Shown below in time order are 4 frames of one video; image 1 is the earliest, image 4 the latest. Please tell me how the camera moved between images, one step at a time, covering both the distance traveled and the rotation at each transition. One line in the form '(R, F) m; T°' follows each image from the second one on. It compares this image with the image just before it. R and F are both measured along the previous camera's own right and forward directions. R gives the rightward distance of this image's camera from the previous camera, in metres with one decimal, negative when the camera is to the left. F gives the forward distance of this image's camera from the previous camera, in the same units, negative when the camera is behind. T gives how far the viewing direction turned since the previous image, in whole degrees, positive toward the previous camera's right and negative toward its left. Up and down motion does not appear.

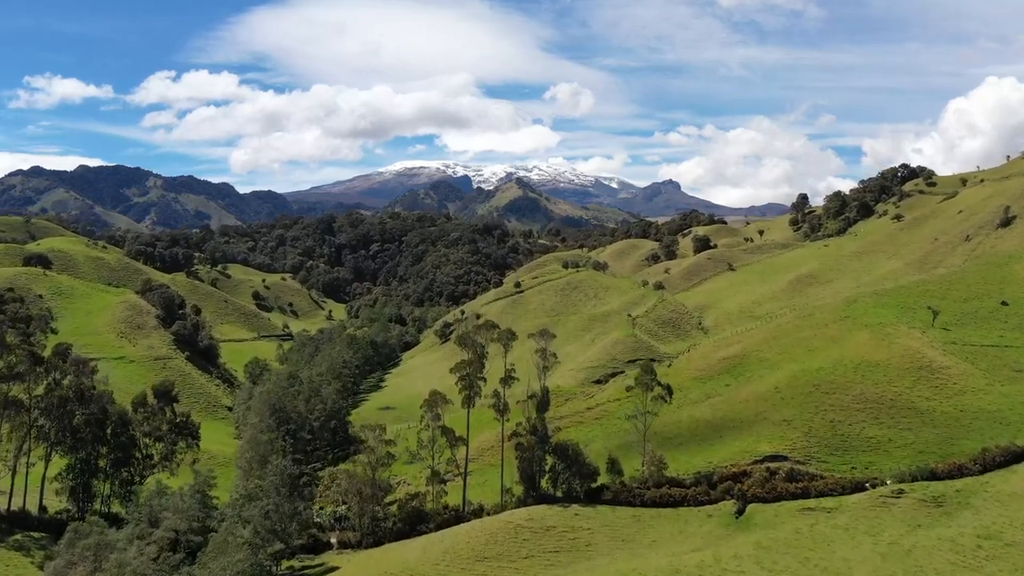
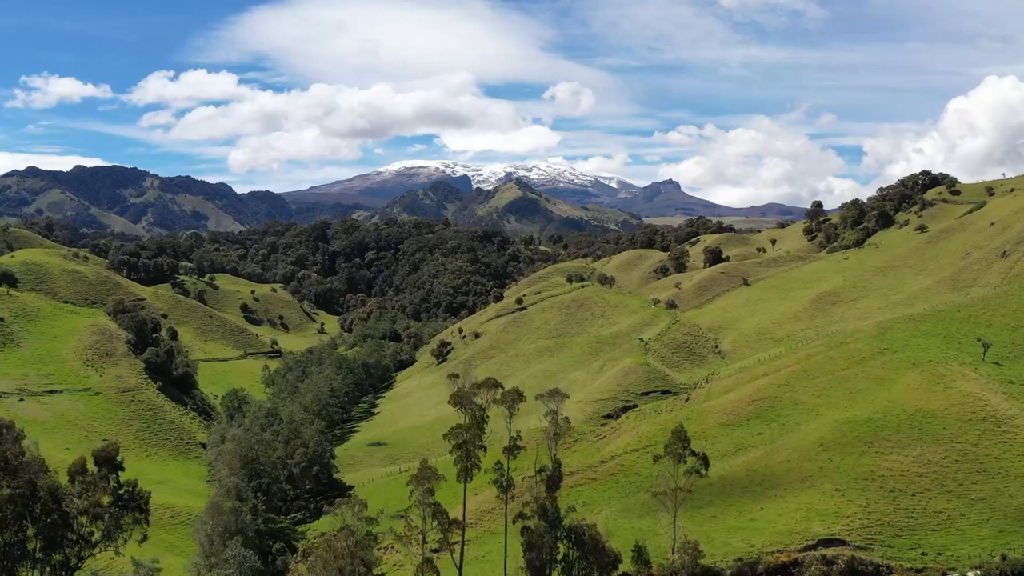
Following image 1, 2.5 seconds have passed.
(-0.3, +7.9) m; 0°
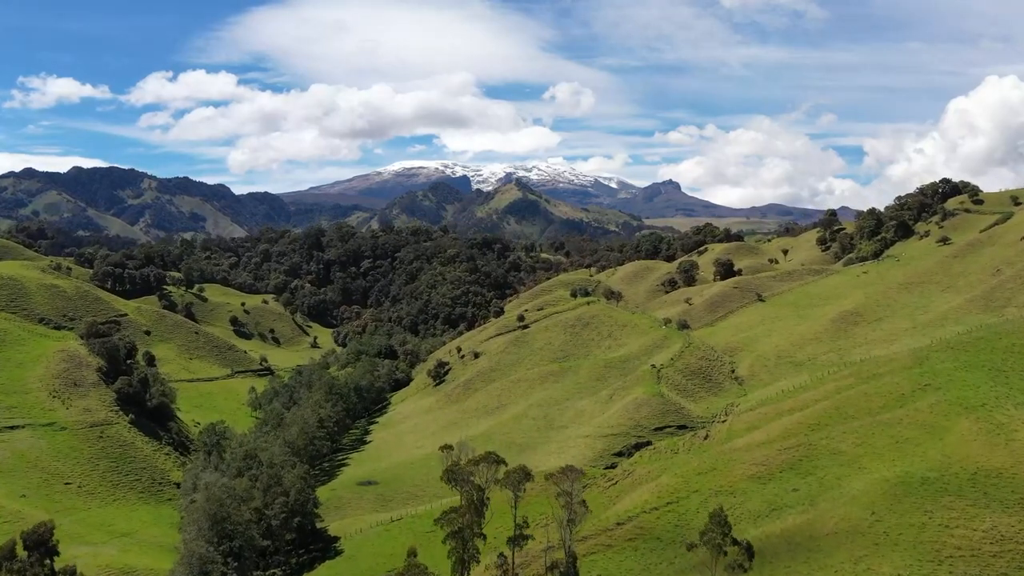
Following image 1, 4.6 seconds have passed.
(-0.3, +6.8) m; 0°
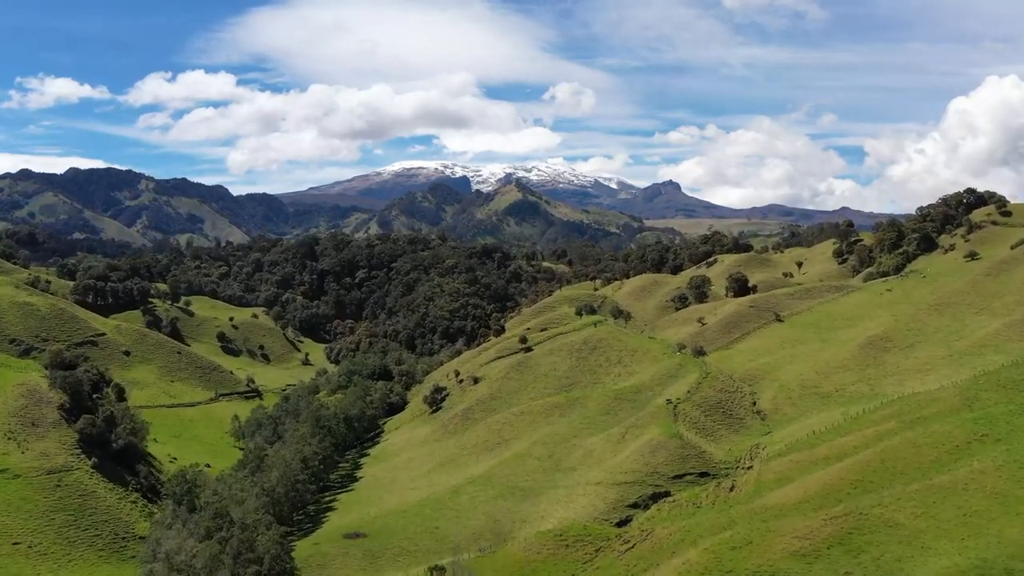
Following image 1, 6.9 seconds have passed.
(-0.3, +7.6) m; 0°
